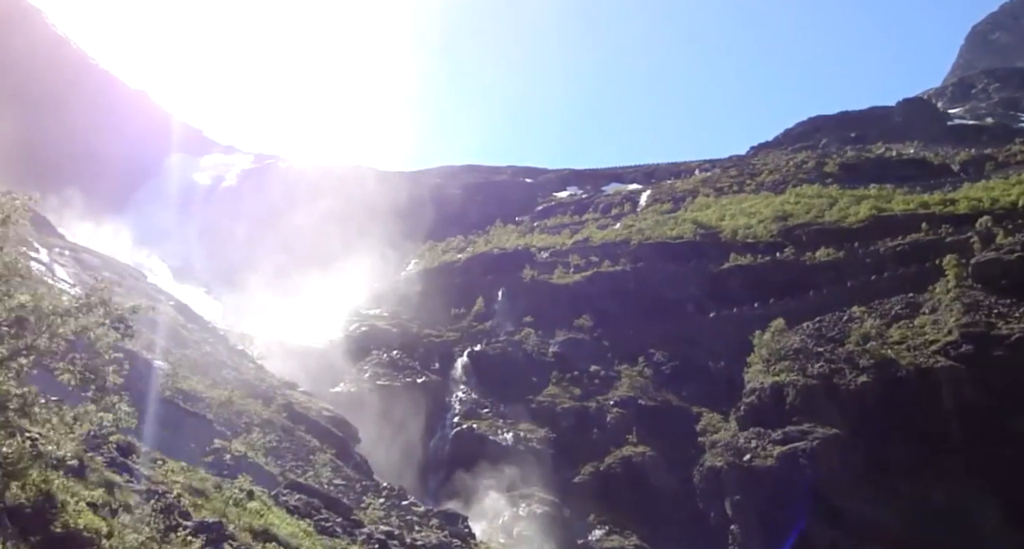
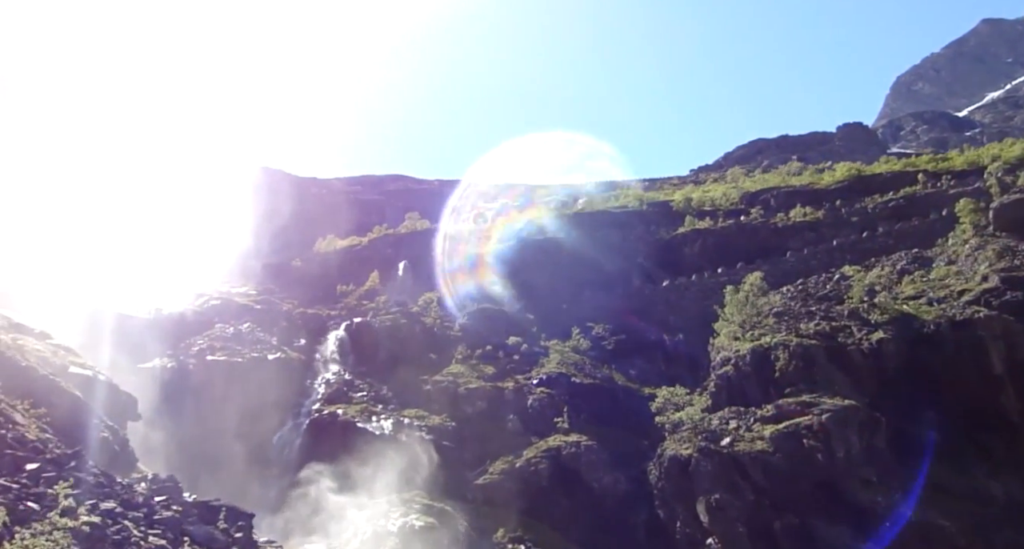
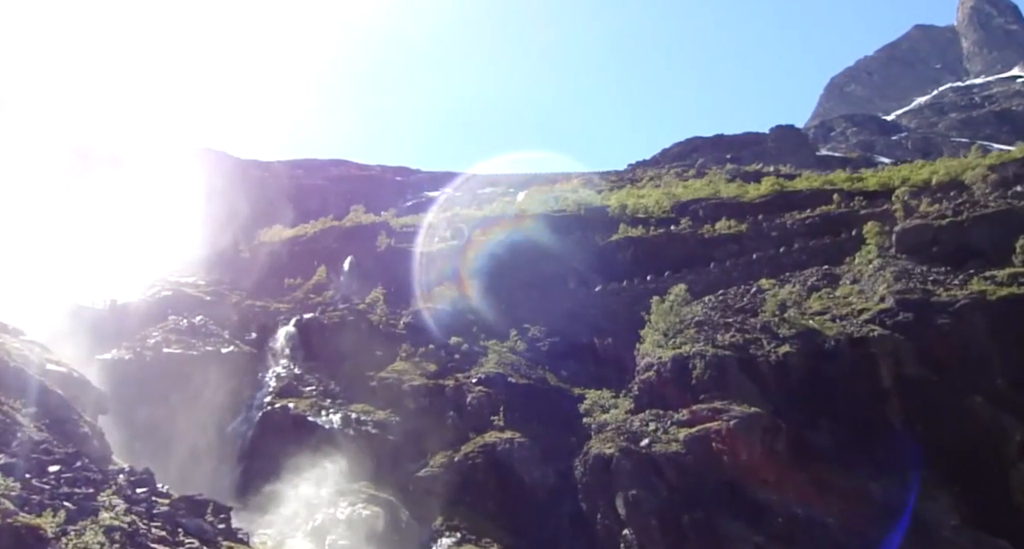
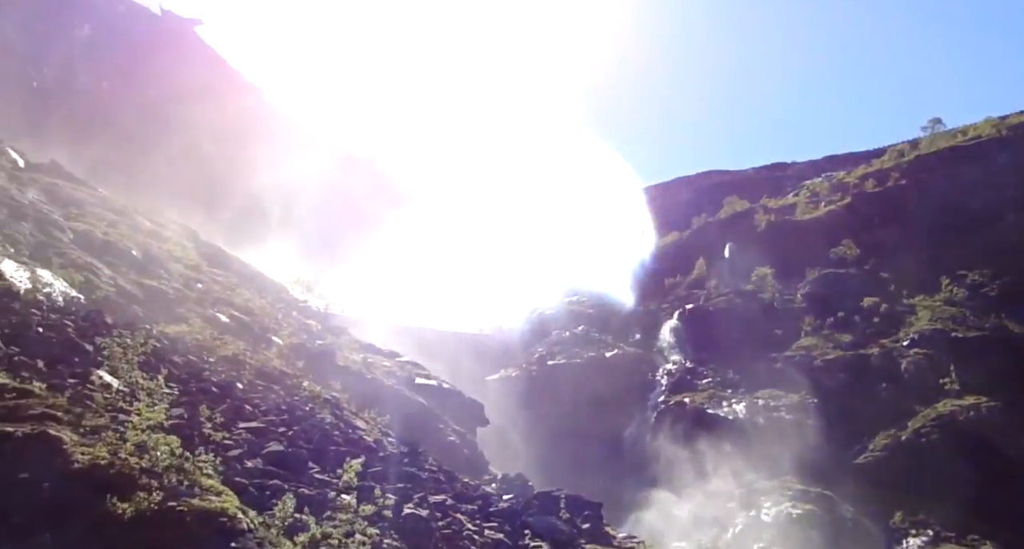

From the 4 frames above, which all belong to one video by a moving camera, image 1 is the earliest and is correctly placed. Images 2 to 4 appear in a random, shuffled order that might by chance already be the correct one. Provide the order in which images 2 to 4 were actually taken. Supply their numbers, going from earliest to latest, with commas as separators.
3, 2, 4
